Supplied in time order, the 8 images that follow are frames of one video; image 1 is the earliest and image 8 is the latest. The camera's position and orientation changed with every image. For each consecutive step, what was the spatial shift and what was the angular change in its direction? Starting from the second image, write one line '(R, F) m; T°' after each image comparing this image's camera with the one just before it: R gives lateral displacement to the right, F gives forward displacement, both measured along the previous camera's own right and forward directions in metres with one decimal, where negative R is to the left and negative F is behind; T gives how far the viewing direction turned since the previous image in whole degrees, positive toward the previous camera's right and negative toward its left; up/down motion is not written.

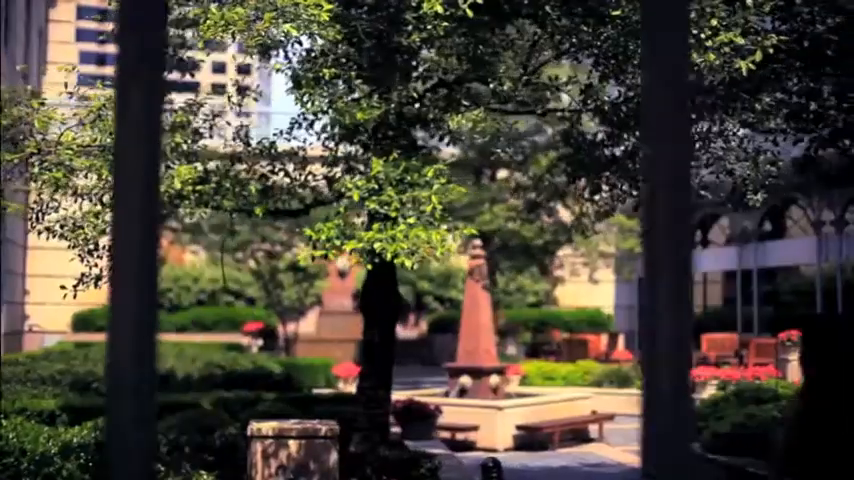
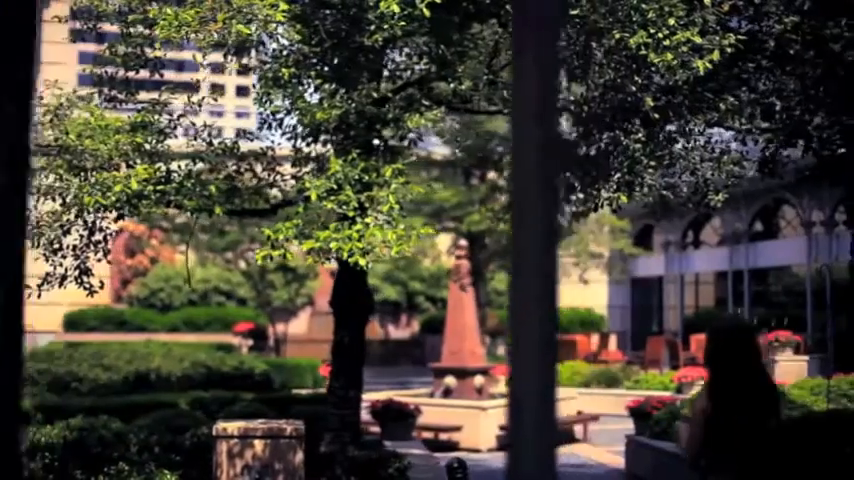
(+0.4, 0.0) m; 0°
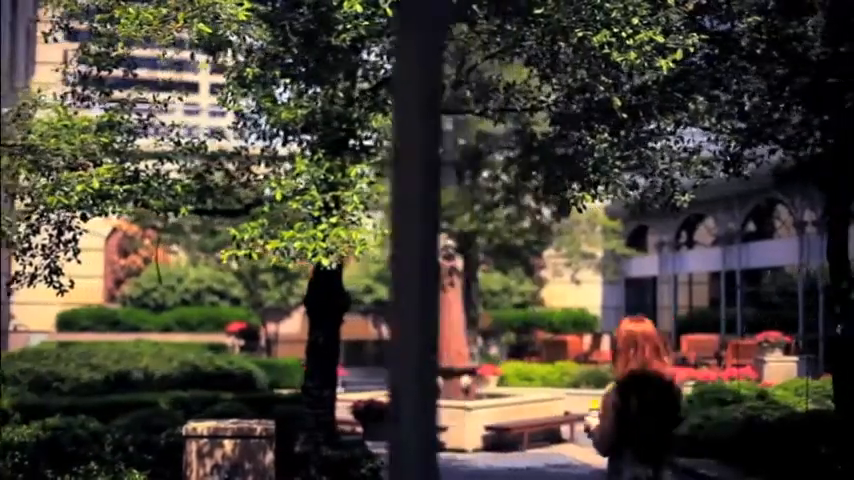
(+0.4, 0.0) m; 0°
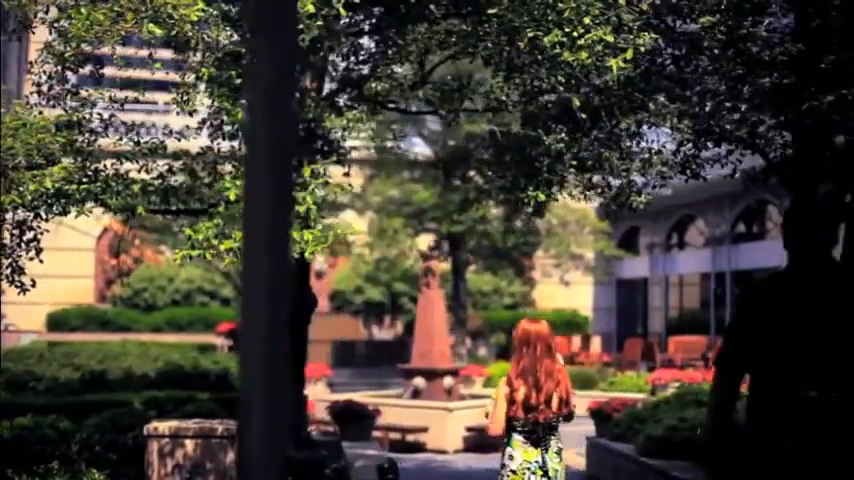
(+0.4, 0.0) m; 0°
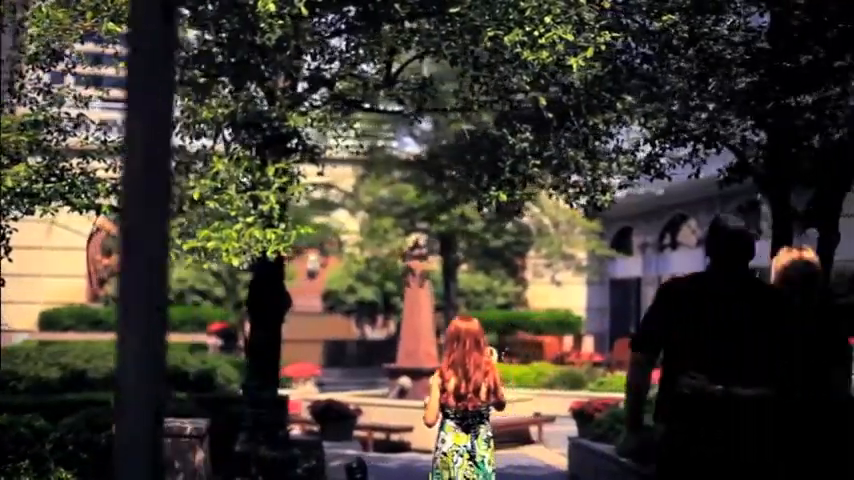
(+0.4, 0.0) m; 0°
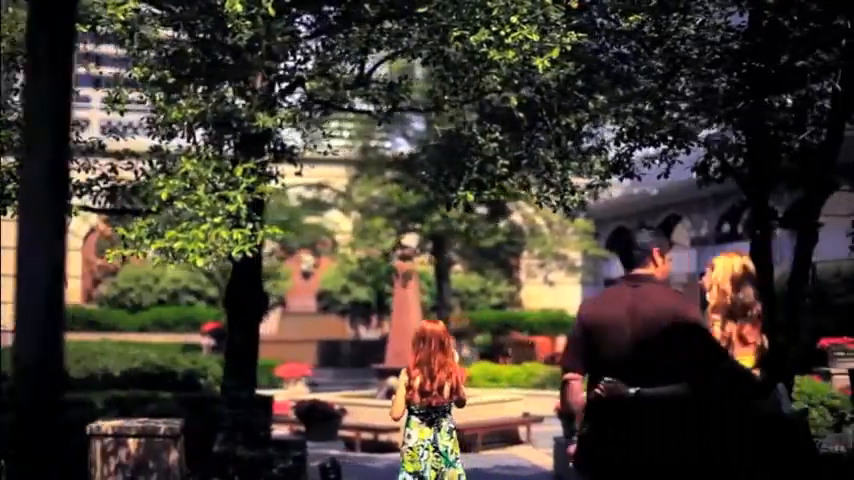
(+0.3, 0.0) m; 0°
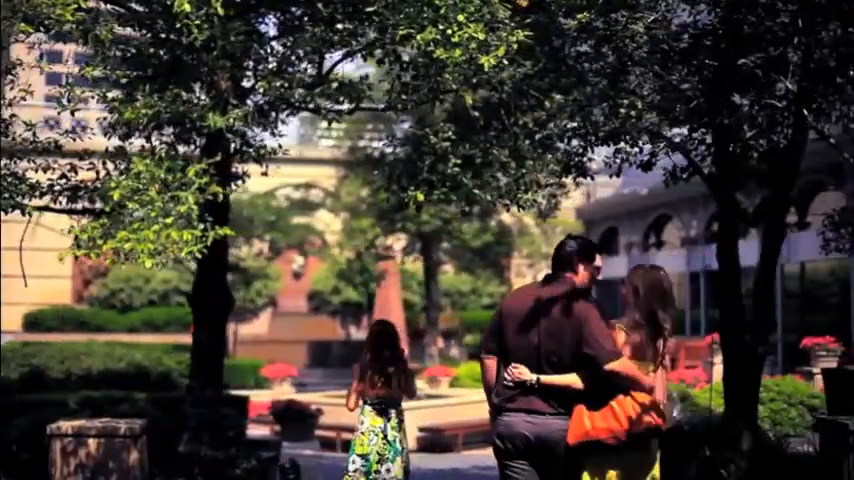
(+0.5, 0.0) m; 0°
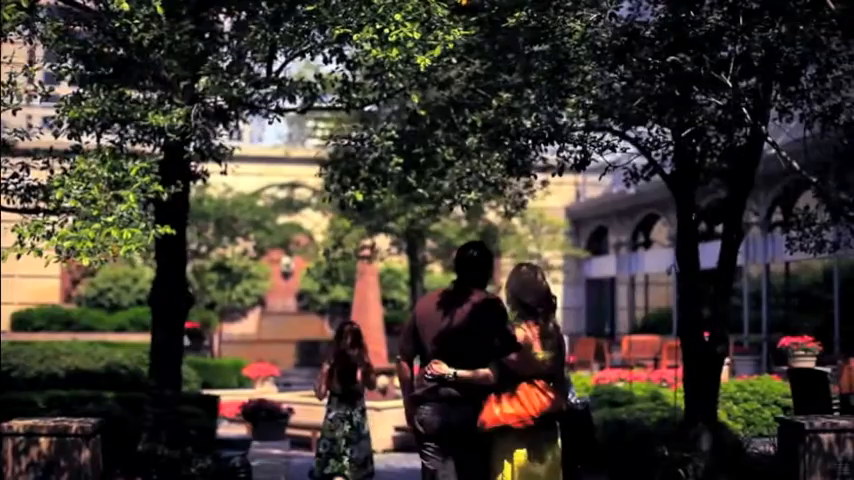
(+0.6, 0.0) m; 0°
